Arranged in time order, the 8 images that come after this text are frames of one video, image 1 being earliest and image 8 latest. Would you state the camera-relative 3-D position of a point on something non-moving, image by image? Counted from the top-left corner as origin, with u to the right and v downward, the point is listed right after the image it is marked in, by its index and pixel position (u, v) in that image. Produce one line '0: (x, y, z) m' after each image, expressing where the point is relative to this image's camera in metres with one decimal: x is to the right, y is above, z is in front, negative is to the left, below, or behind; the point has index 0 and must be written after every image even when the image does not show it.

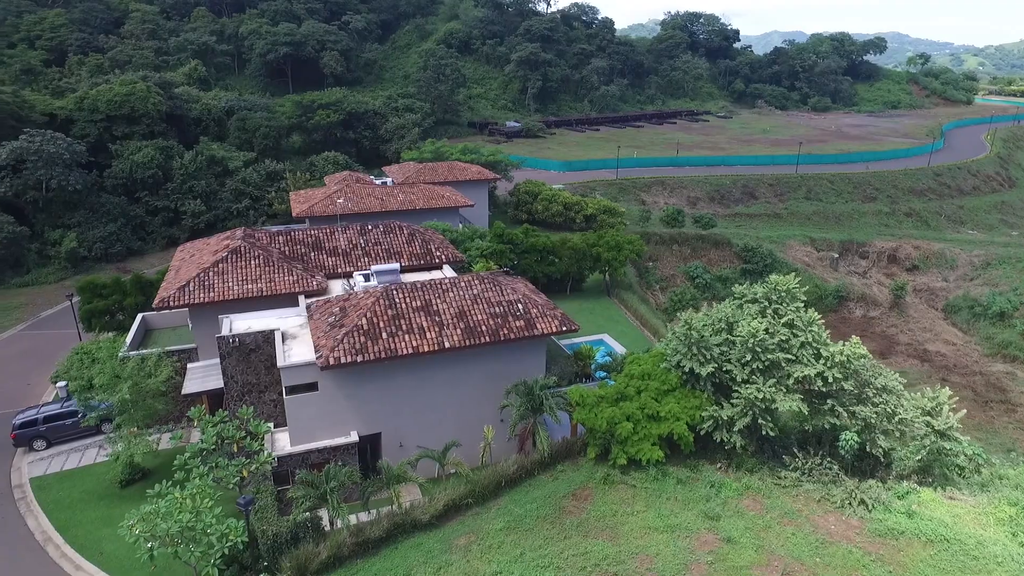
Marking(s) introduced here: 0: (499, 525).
0: (-0.3, -5.1, +15.5) m
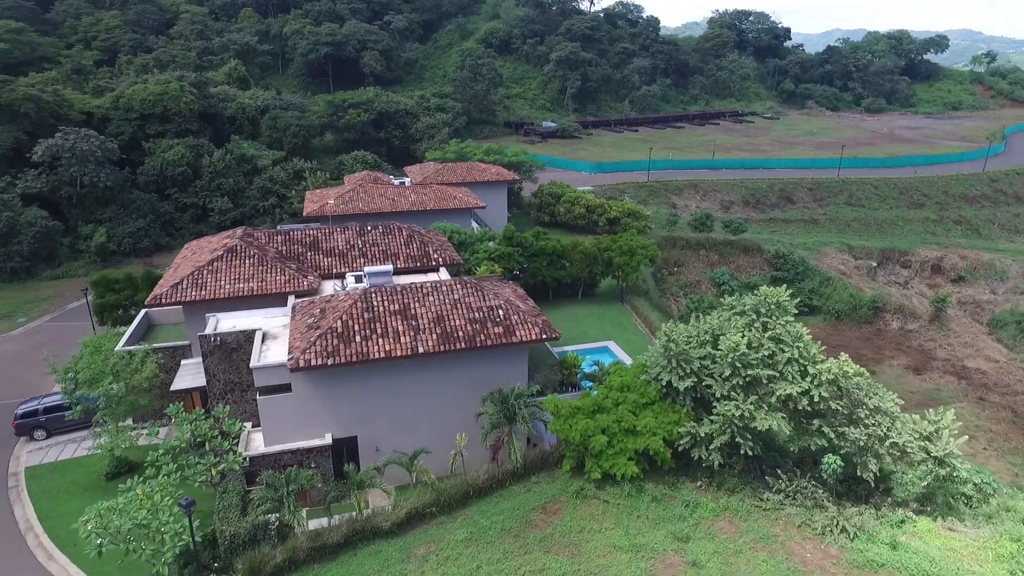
0: (-1.1, -5.3, +15.2) m
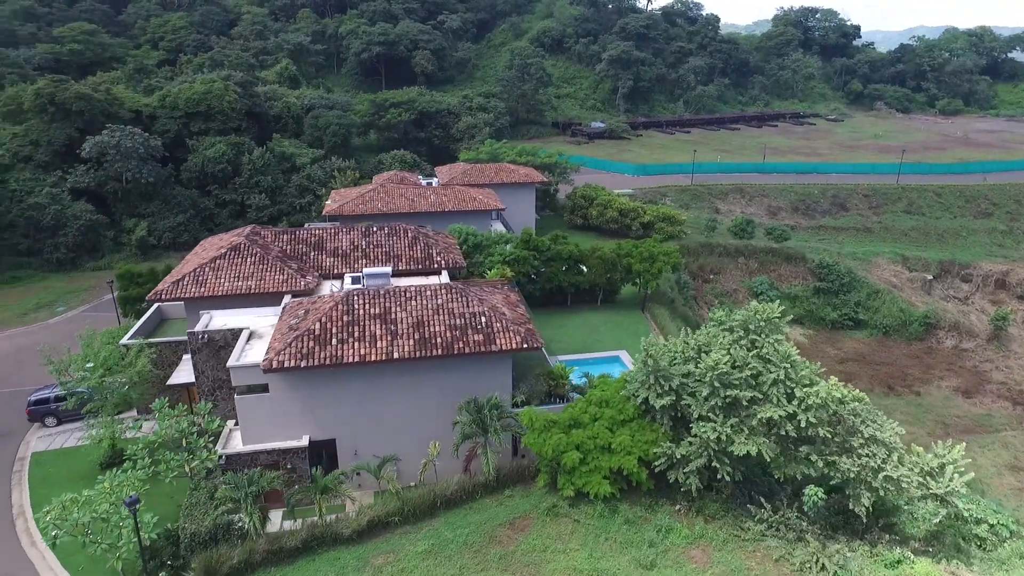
0: (-1.9, -5.4, +14.9) m
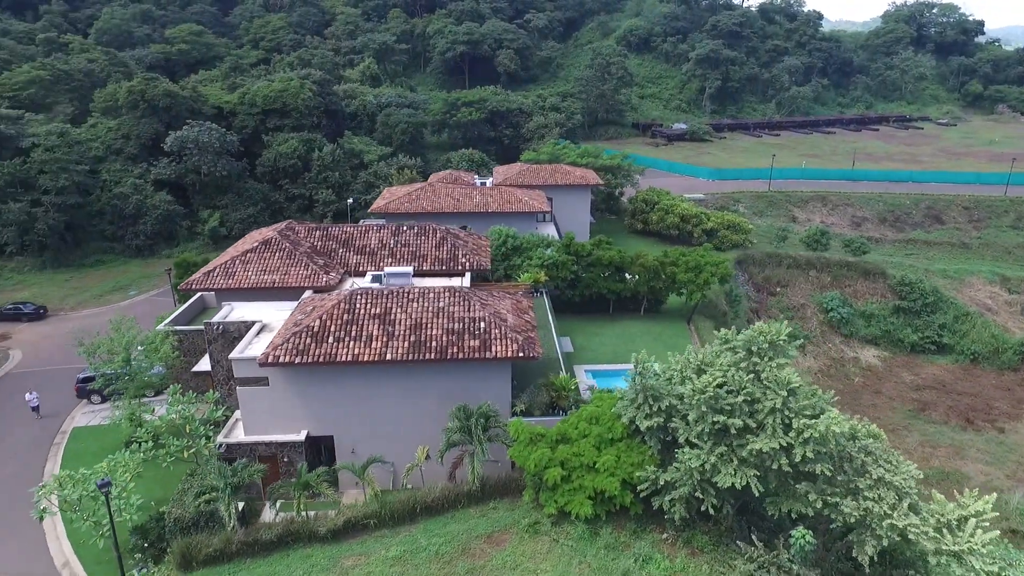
0: (-2.5, -5.5, +14.8) m
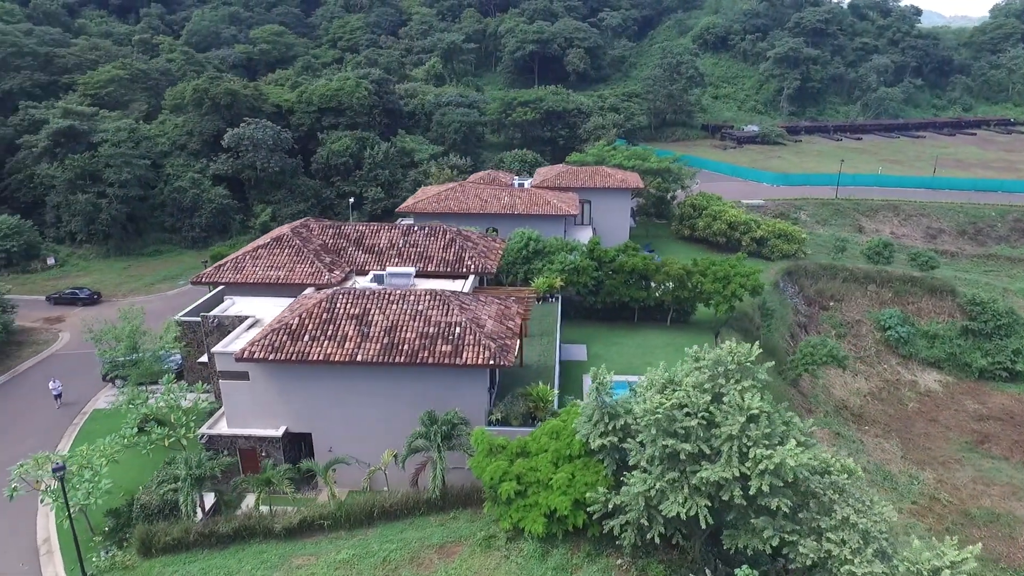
0: (-3.5, -5.5, +14.7) m
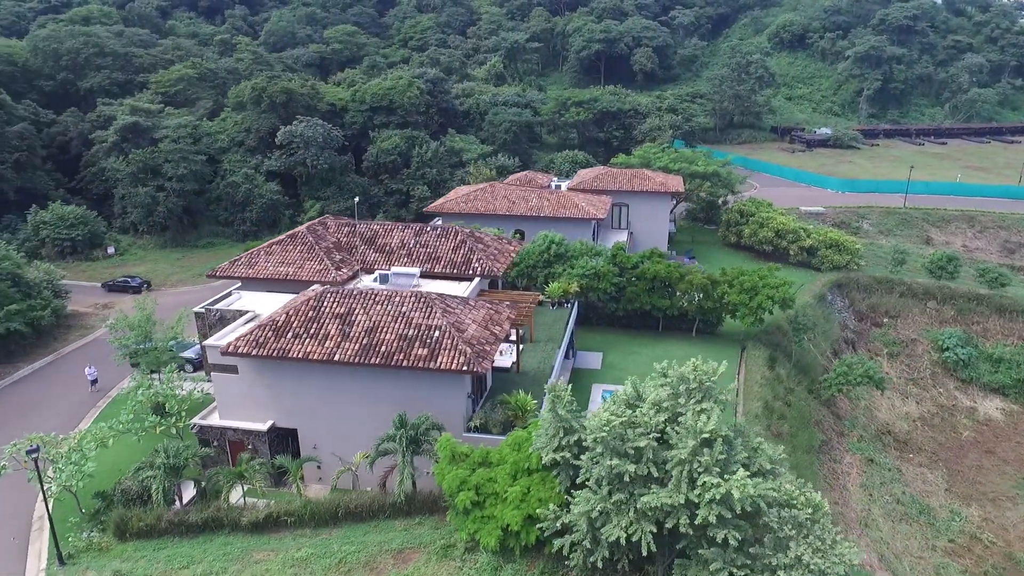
0: (-4.4, -5.5, +14.8) m
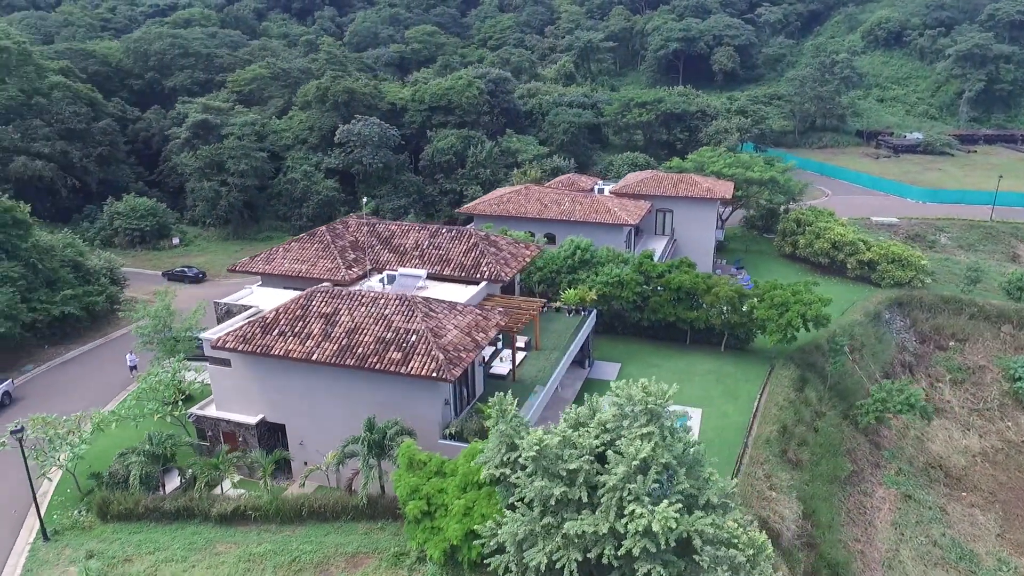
0: (-5.3, -5.5, +15.0) m
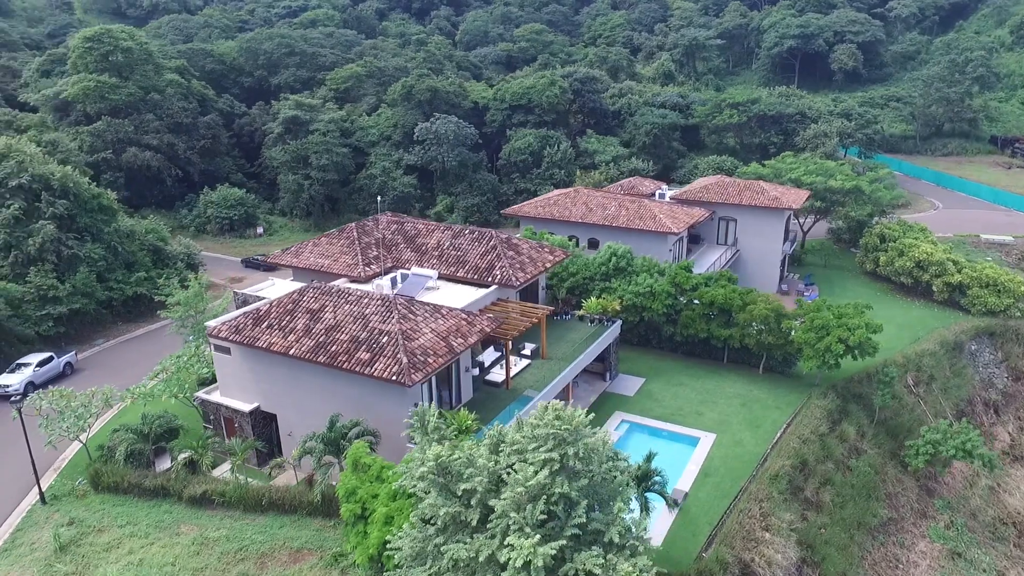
0: (-6.5, -5.3, +15.6) m
